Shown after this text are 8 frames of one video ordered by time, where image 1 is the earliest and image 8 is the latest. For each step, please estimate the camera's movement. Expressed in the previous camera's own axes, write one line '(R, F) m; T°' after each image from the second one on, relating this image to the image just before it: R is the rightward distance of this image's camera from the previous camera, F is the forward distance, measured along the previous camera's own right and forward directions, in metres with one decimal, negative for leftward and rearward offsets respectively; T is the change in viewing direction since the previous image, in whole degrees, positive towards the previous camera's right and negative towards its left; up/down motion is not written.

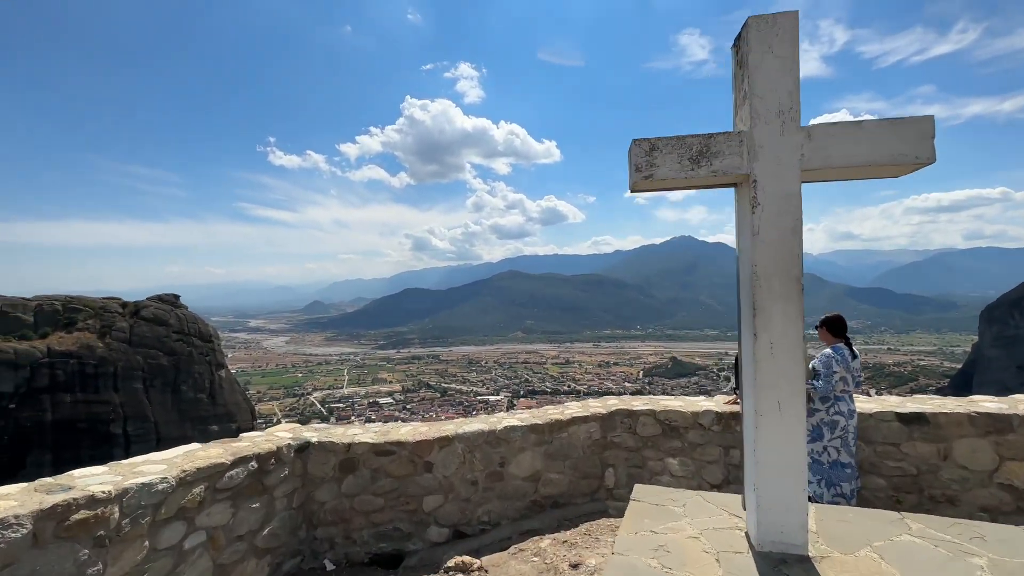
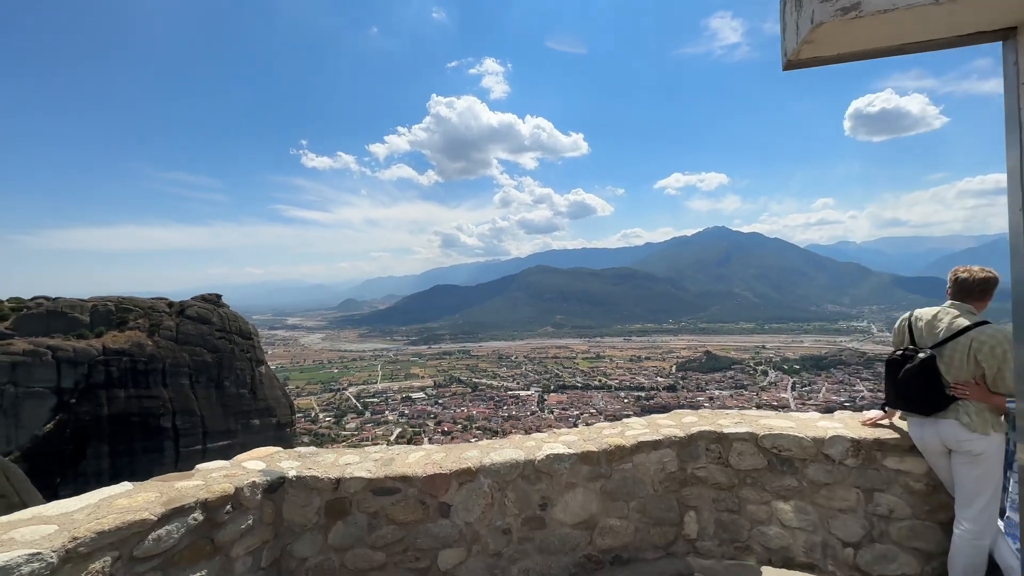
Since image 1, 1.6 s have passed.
(-0.1, +0.9) m; -4°
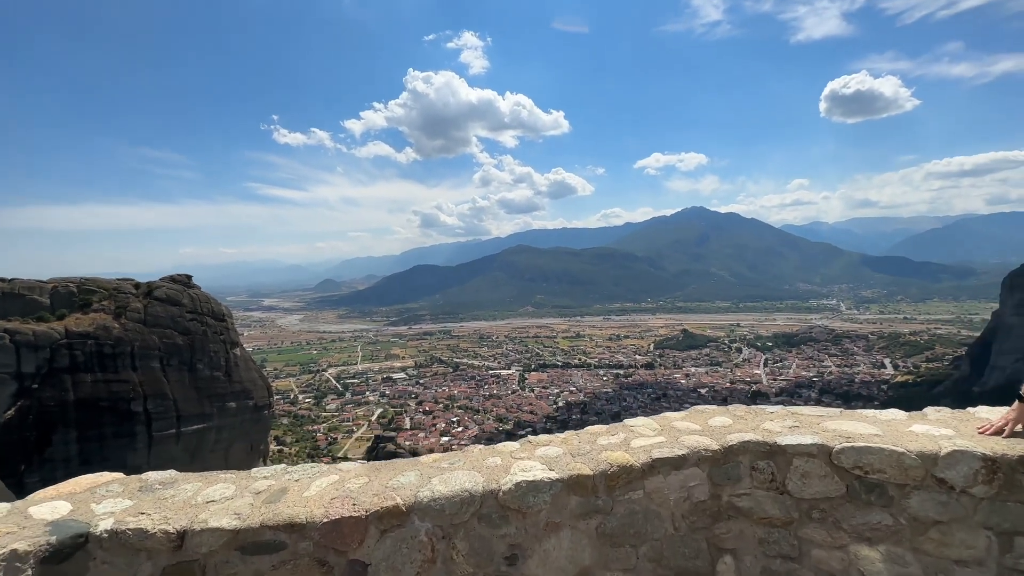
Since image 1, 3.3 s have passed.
(+0.1, +0.9) m; +2°
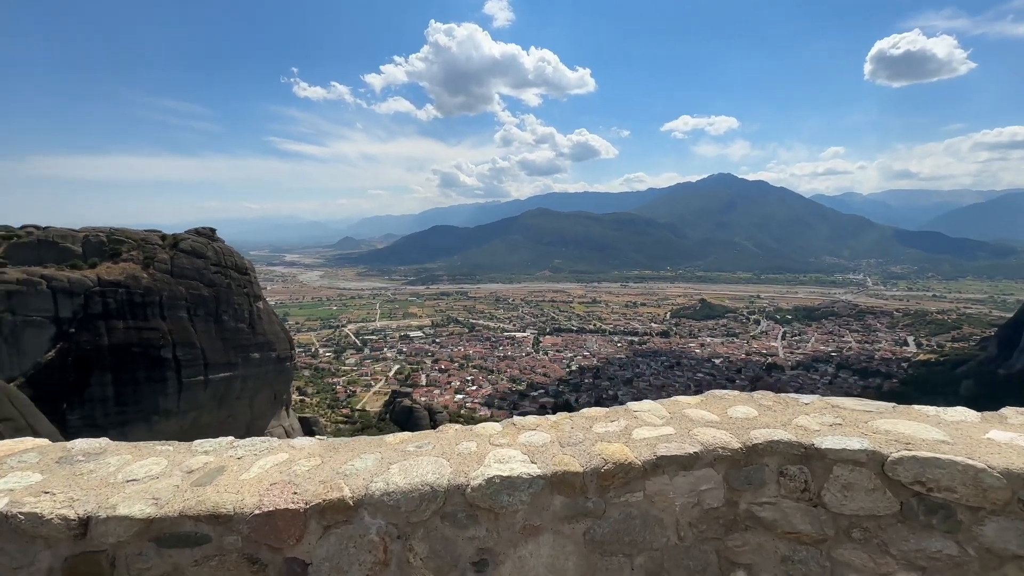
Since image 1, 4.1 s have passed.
(+0.1, +0.3) m; -2°
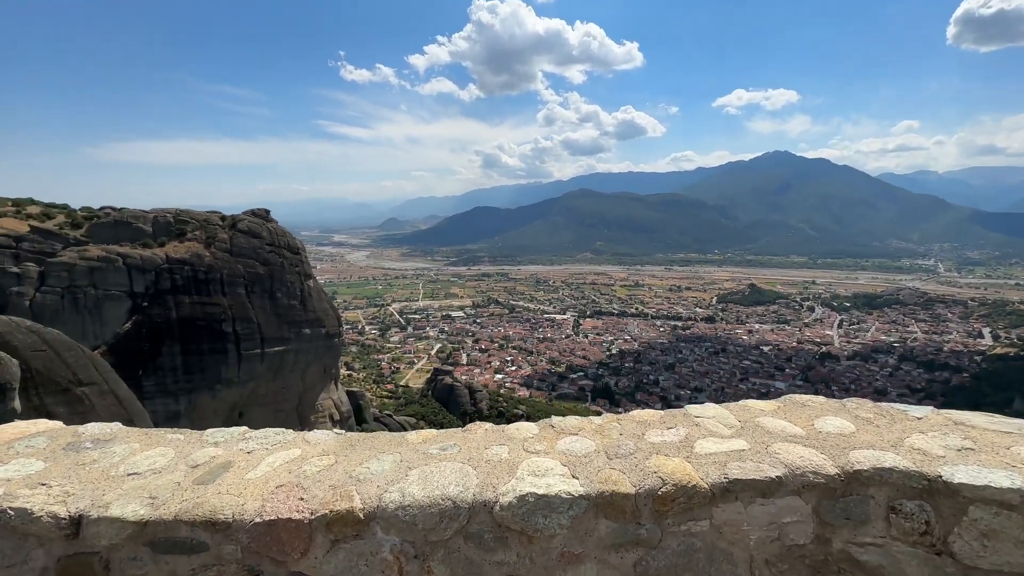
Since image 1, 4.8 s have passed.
(0.0, +0.2) m; -5°
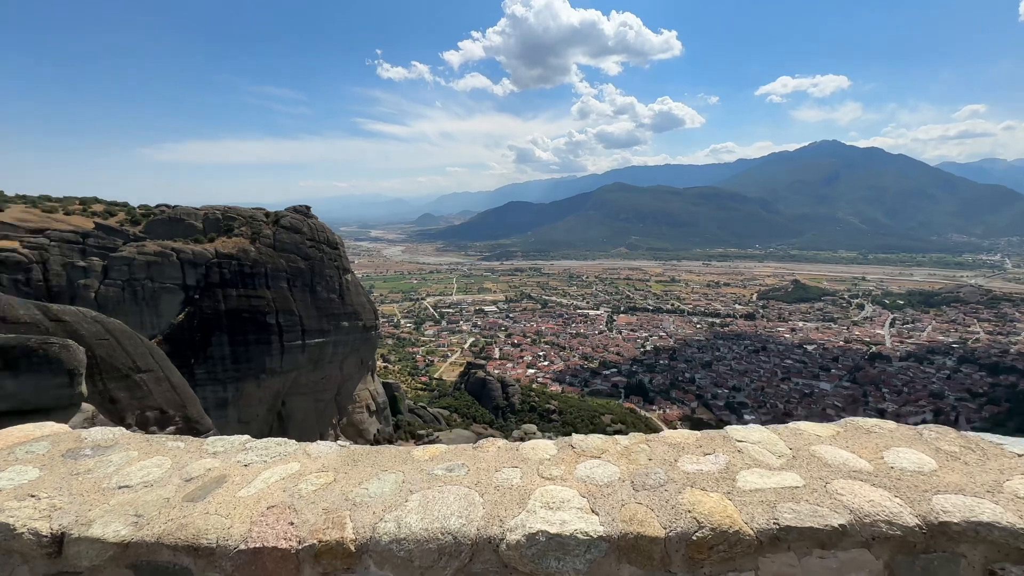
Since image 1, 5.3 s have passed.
(0.0, +0.1) m; -4°
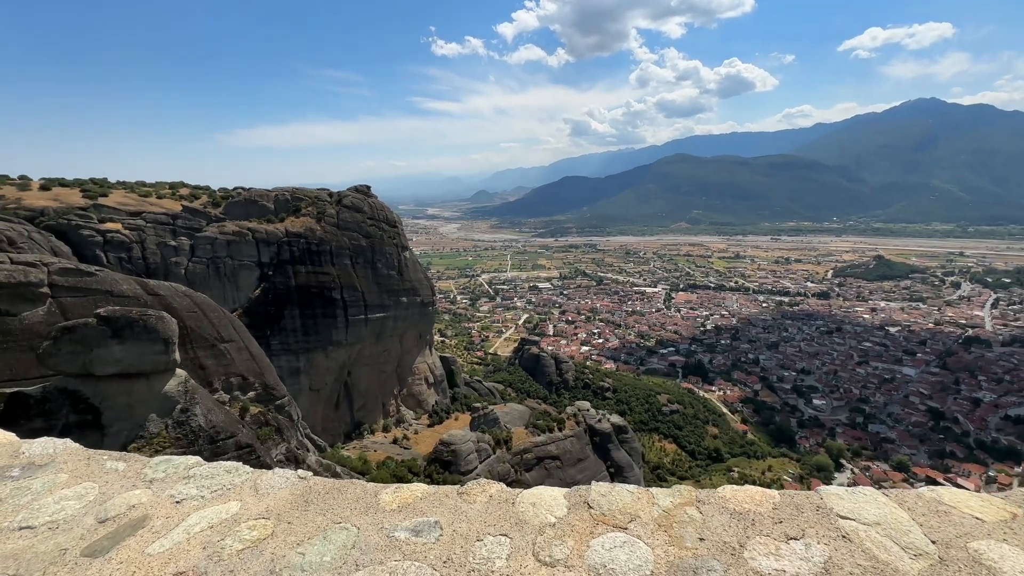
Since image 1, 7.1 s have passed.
(+0.2, +0.3) m; -7°
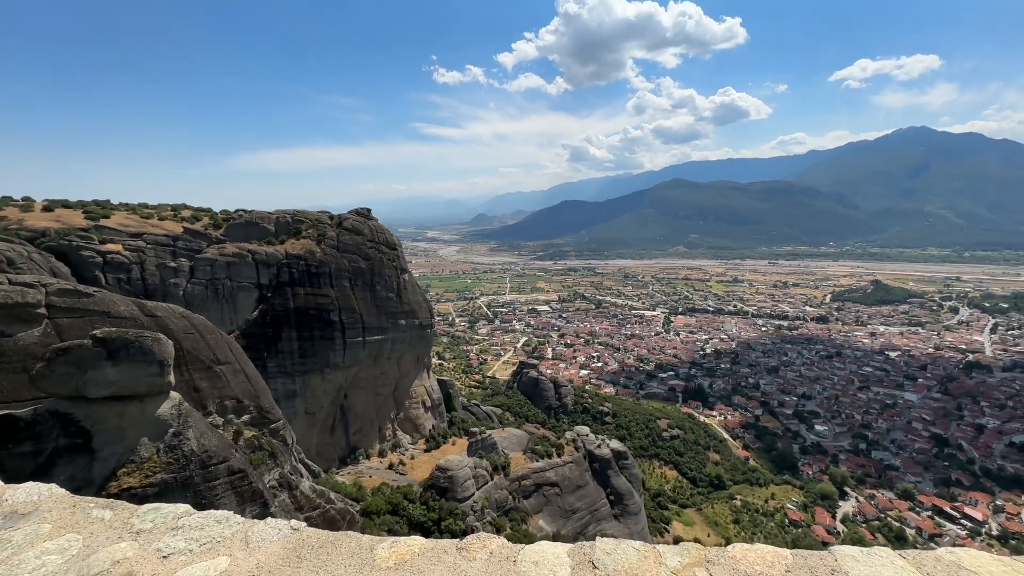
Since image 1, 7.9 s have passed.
(+0.1, -0.1) m; 0°
